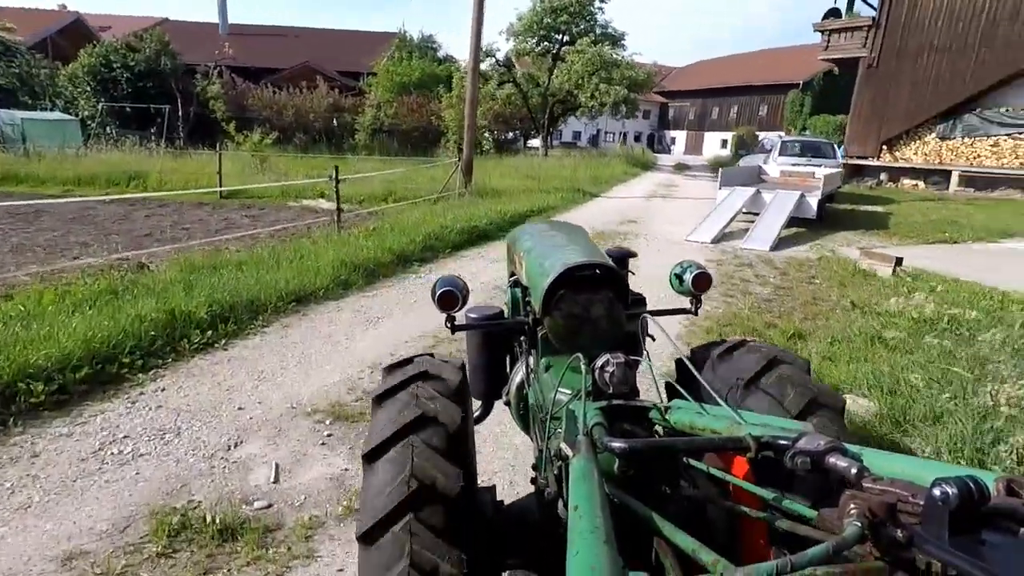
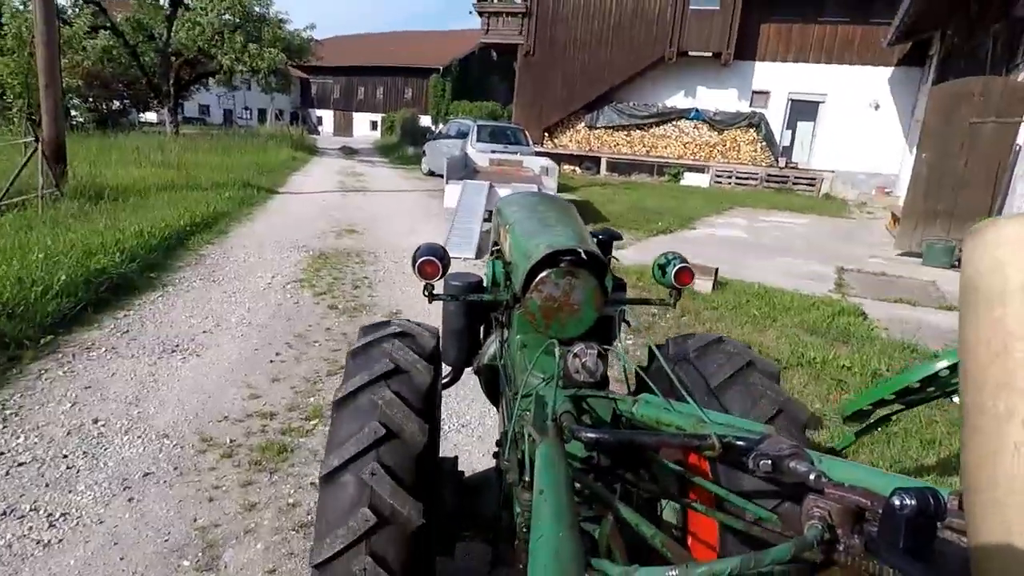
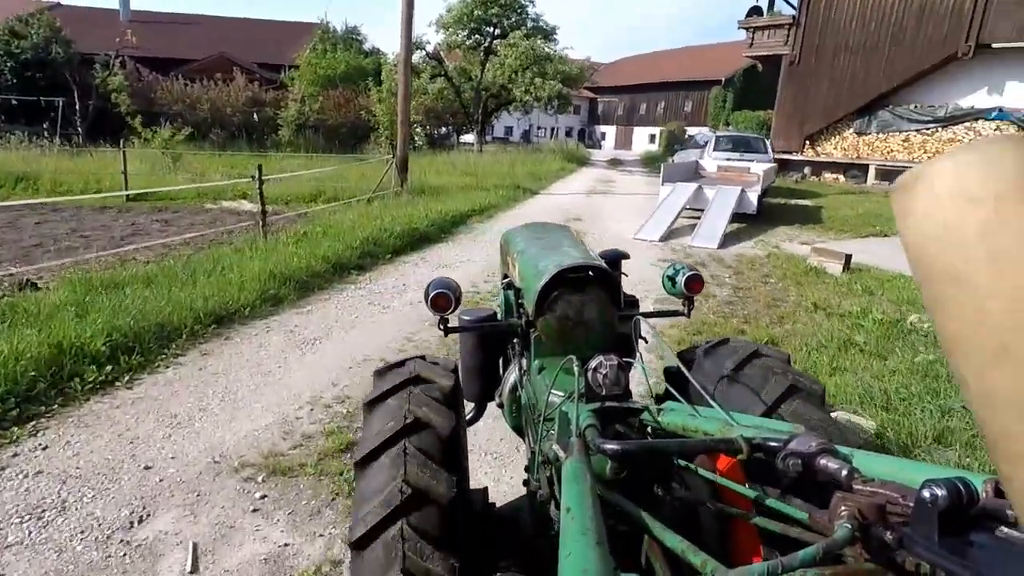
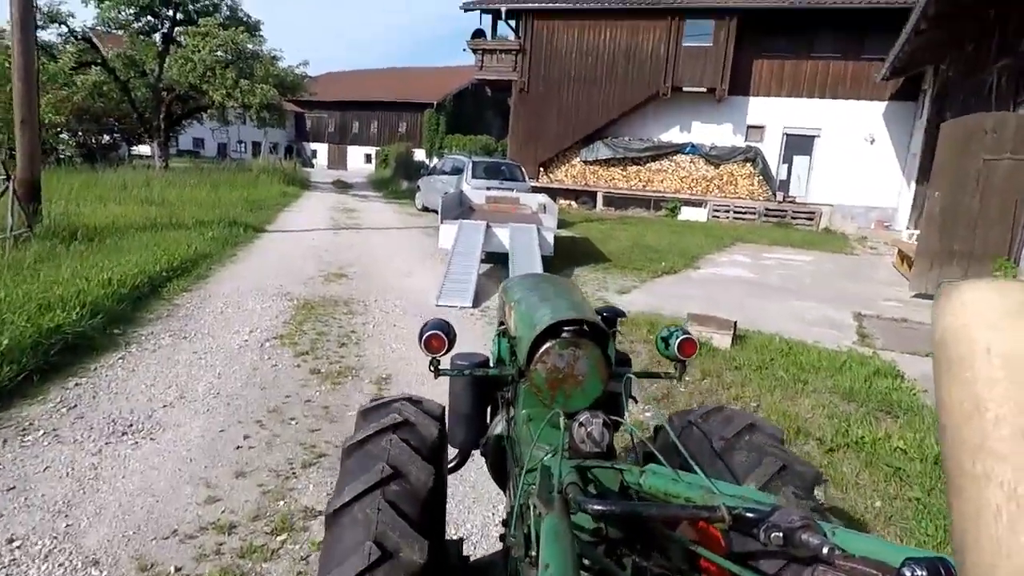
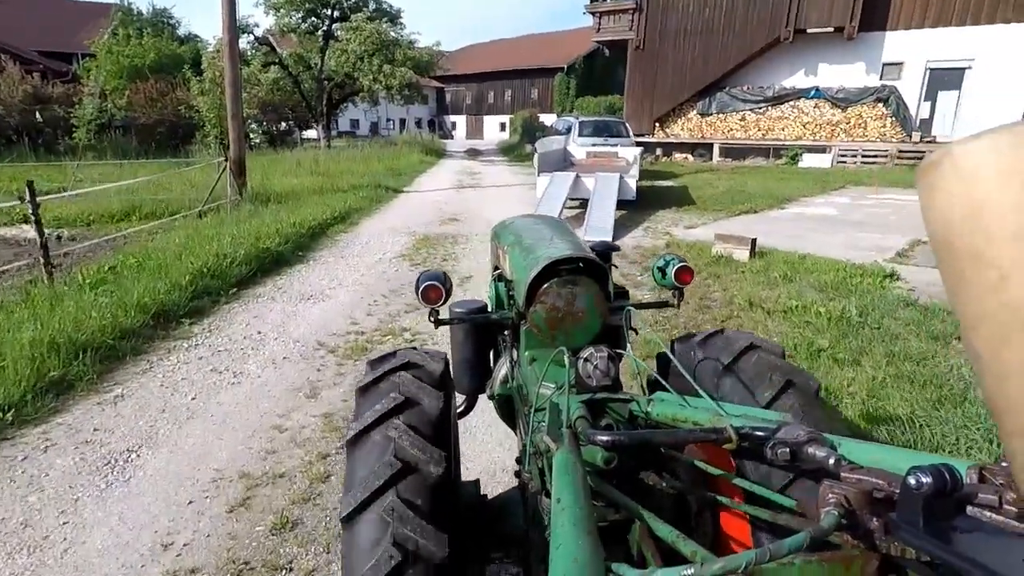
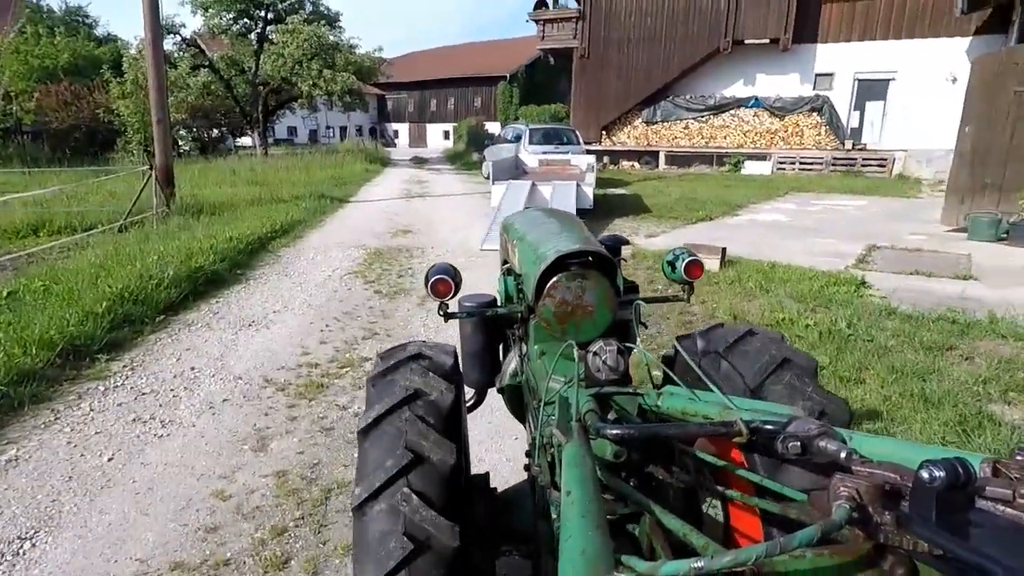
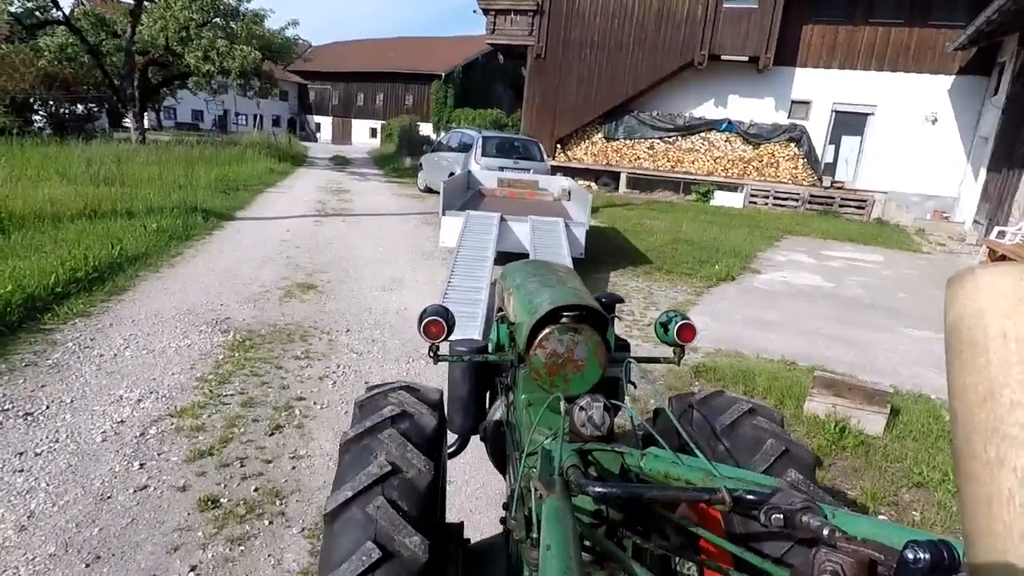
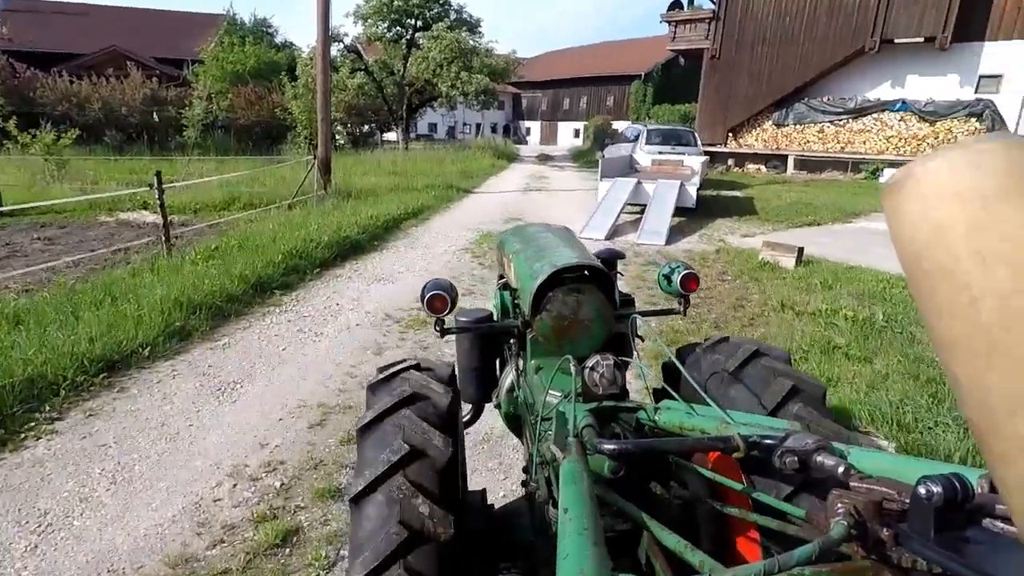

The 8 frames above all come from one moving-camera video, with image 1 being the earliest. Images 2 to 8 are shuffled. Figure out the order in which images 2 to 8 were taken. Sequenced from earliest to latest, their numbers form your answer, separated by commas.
3, 8, 5, 6, 2, 4, 7
